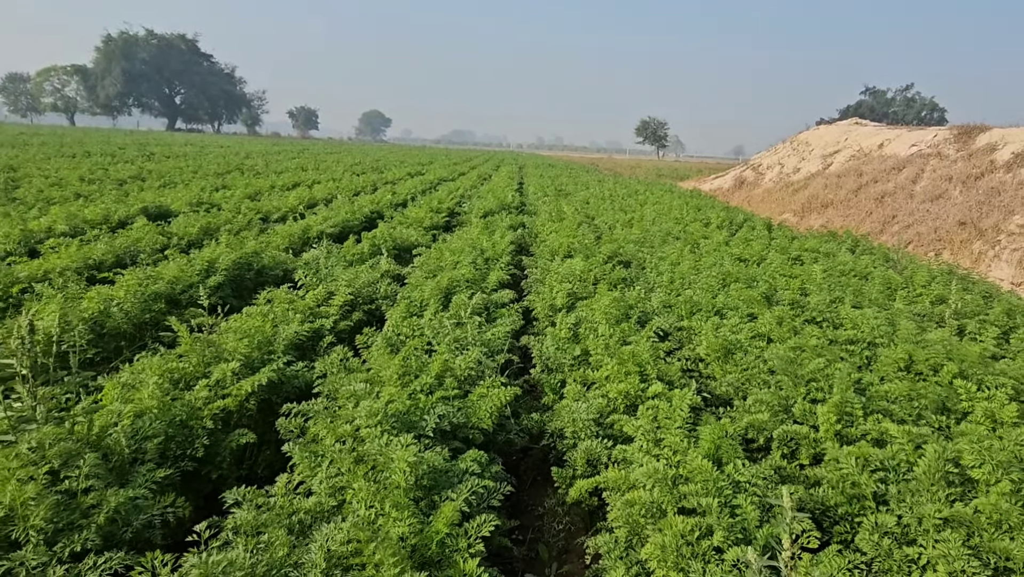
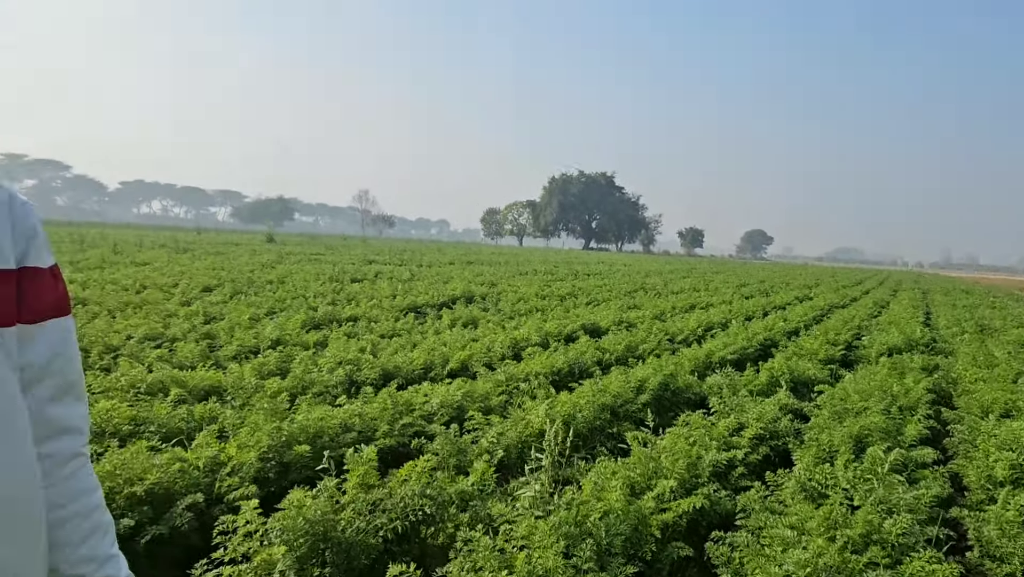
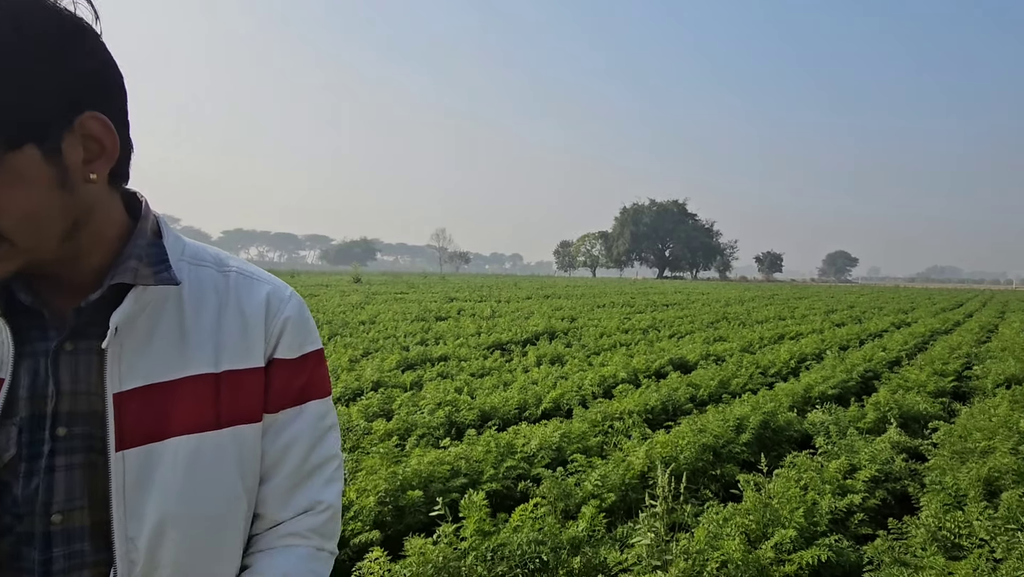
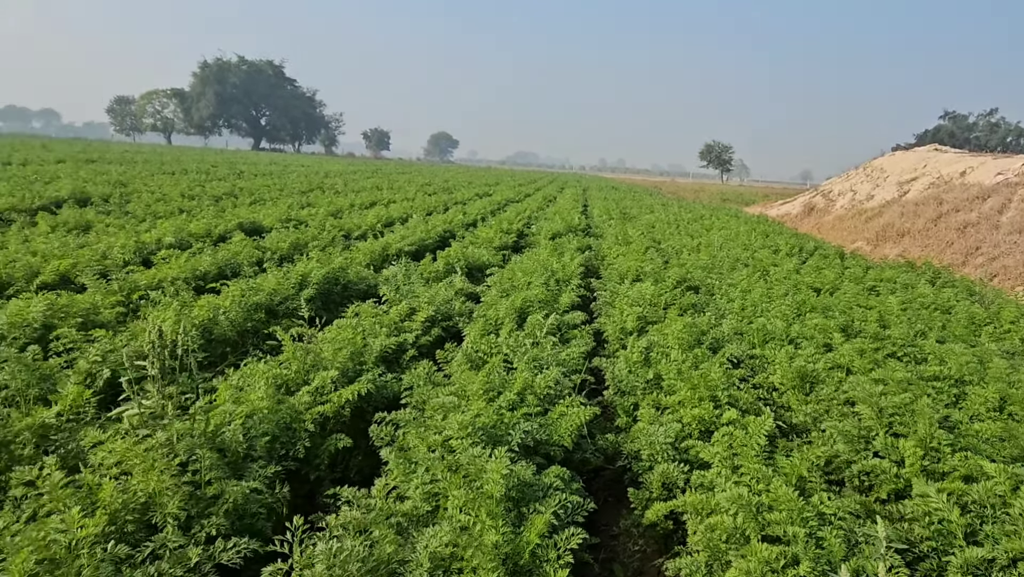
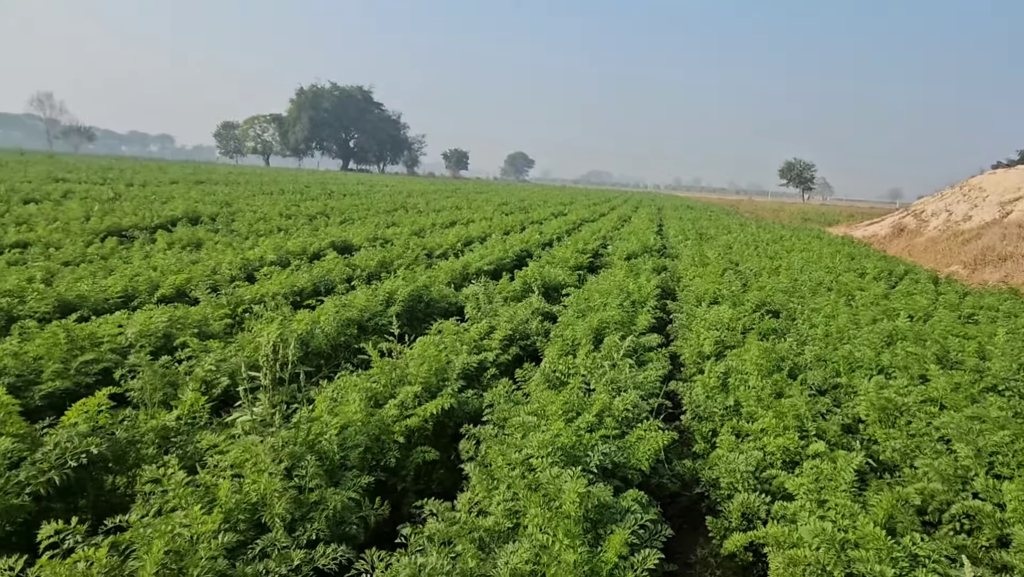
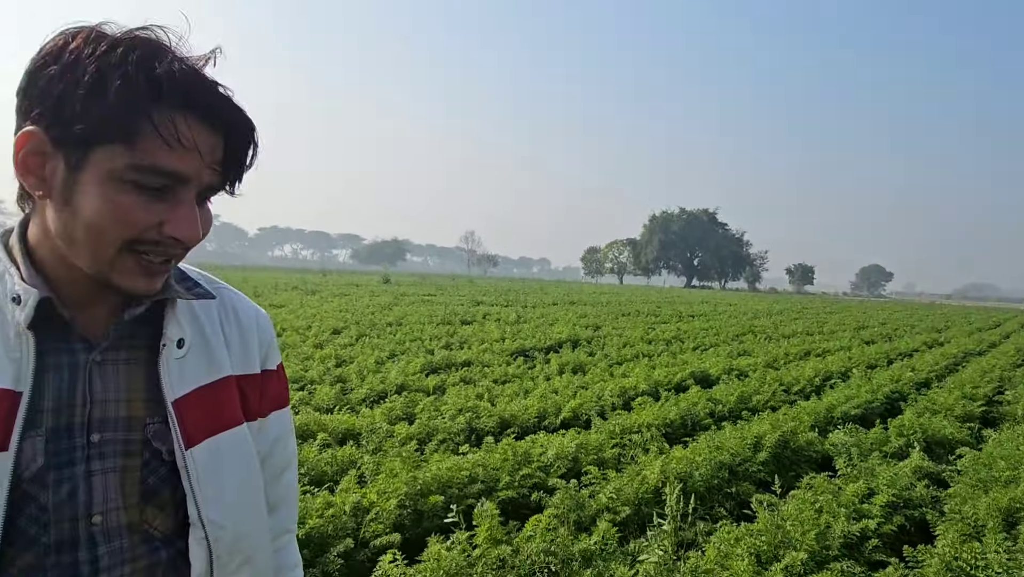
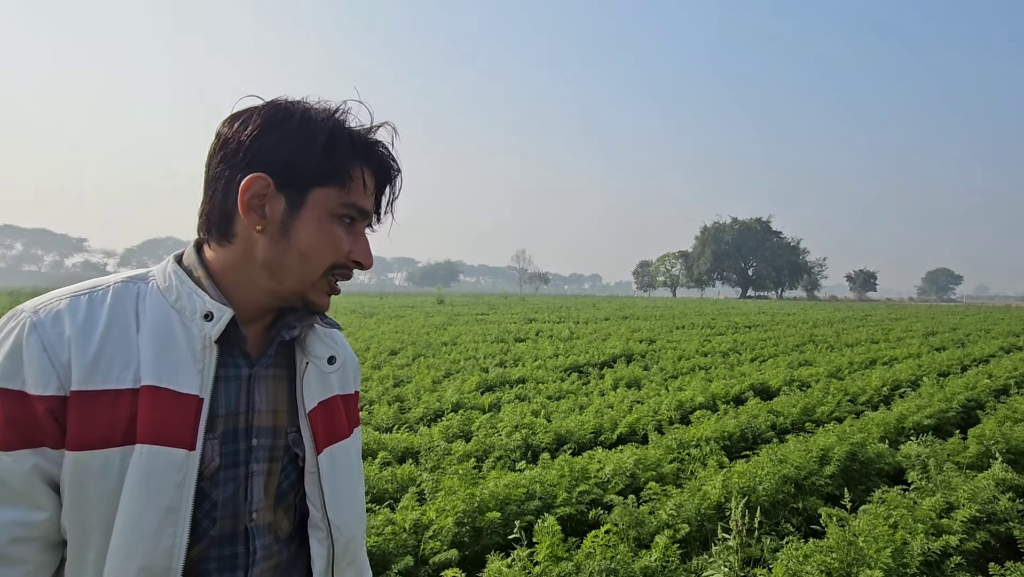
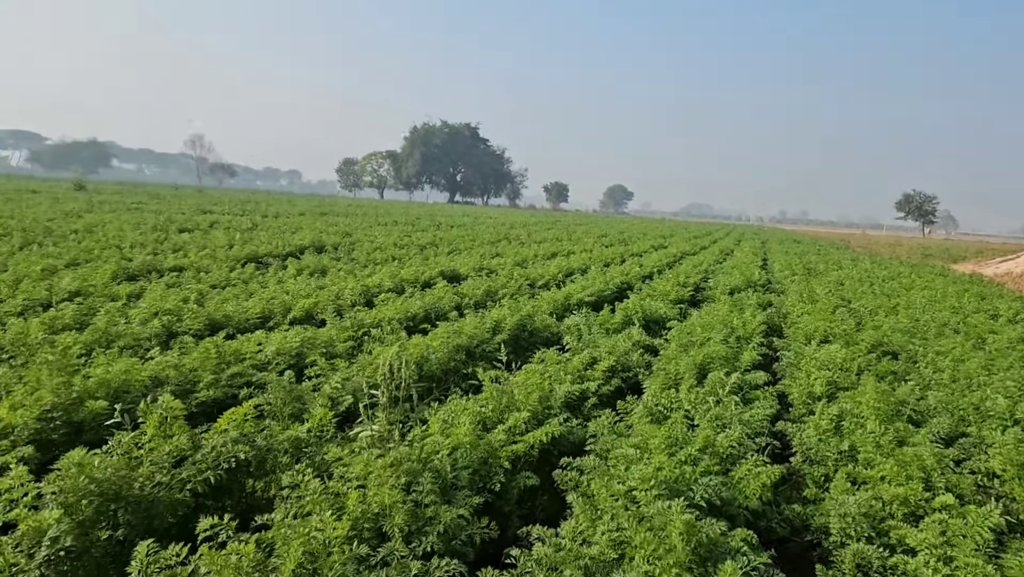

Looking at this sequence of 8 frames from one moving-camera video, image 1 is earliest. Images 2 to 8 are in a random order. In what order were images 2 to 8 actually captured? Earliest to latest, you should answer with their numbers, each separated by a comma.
4, 5, 8, 2, 6, 7, 3
